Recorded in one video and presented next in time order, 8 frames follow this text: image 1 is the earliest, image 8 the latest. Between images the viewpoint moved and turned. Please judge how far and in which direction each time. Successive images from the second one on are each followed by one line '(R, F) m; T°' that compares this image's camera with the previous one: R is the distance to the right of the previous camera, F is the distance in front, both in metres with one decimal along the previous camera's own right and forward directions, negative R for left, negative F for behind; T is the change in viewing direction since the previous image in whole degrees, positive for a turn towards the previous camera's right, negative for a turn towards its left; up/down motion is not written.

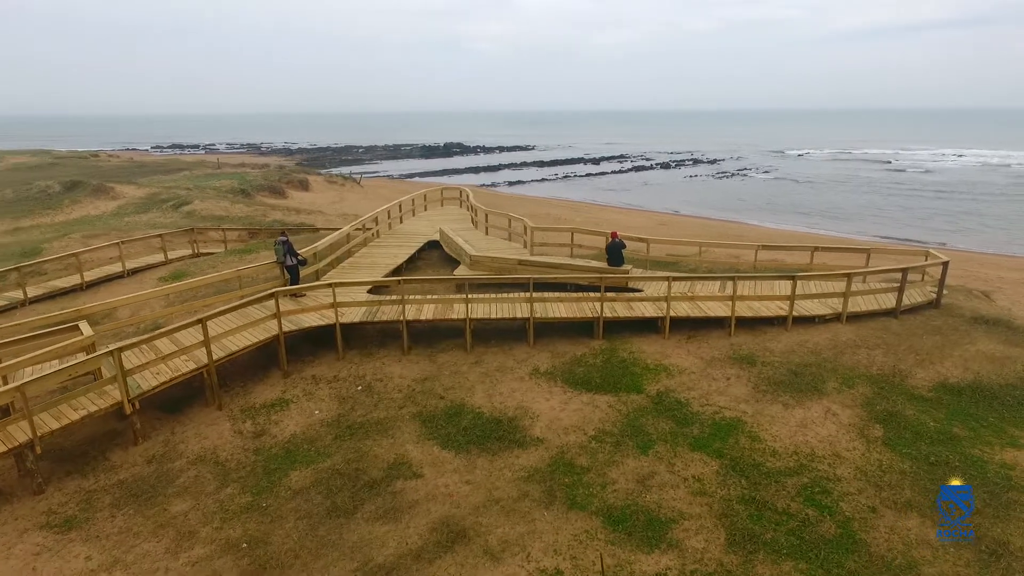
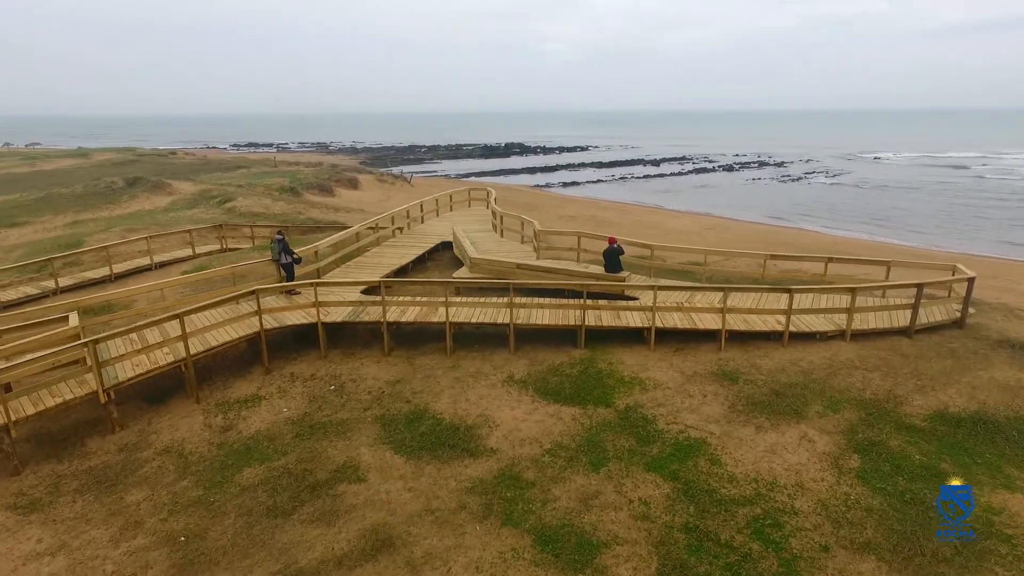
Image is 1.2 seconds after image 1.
(+1.2, +0.2) m; -6°
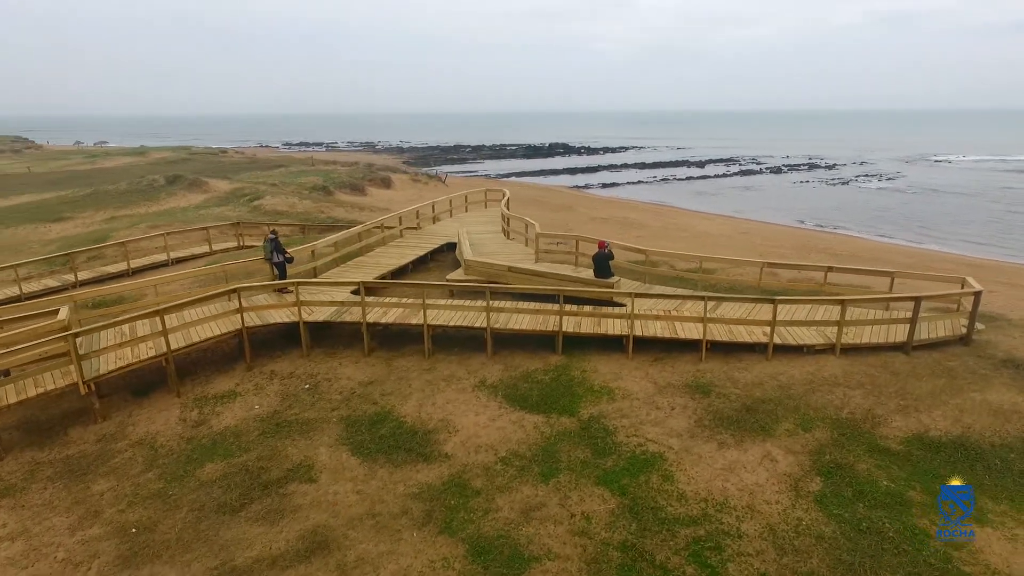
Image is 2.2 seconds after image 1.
(+1.0, +0.1) m; -4°
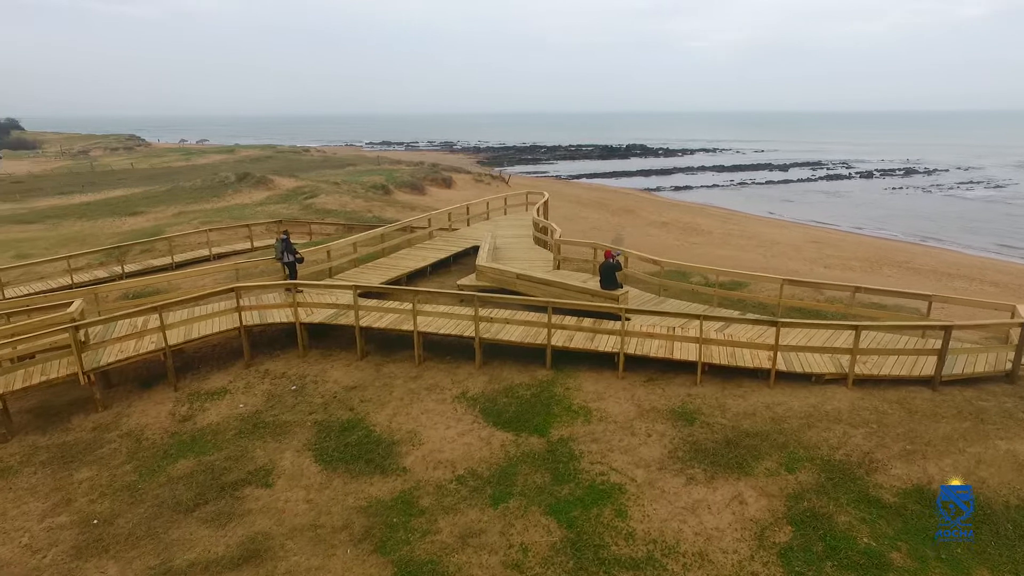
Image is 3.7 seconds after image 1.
(+1.2, +0.4) m; -7°
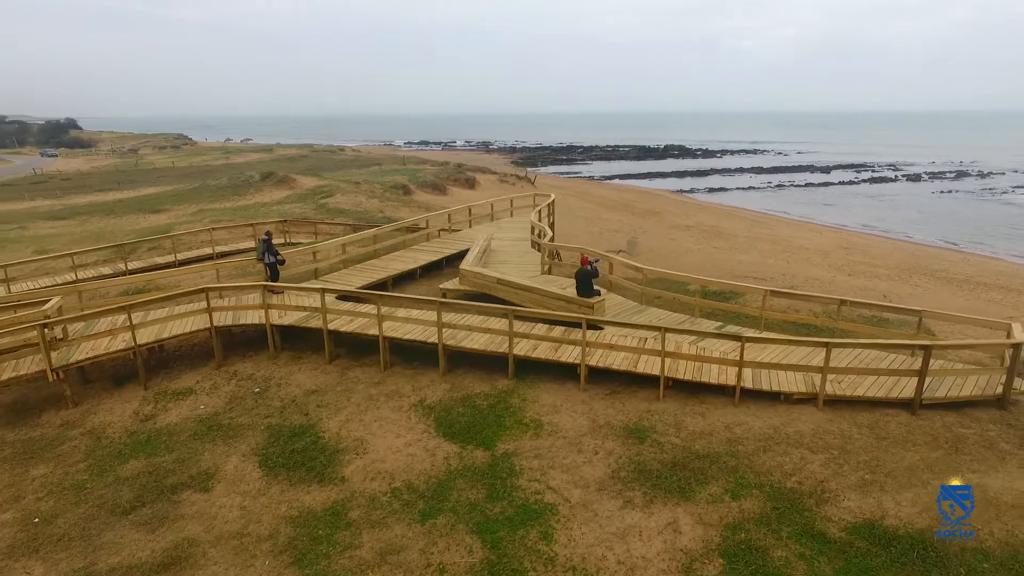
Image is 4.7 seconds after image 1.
(+1.0, +0.3) m; -4°
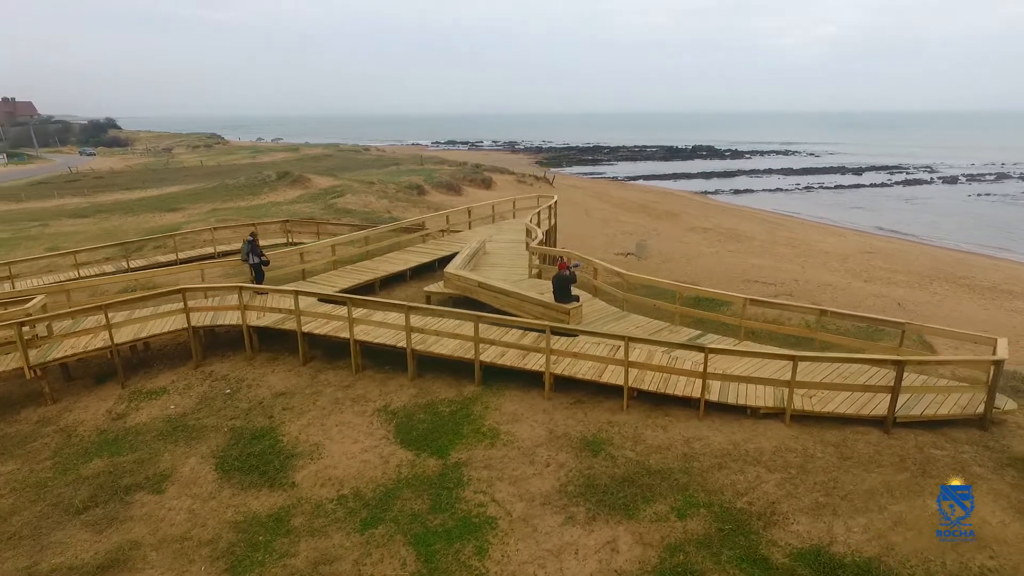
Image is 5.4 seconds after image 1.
(+0.8, +0.2) m; -3°
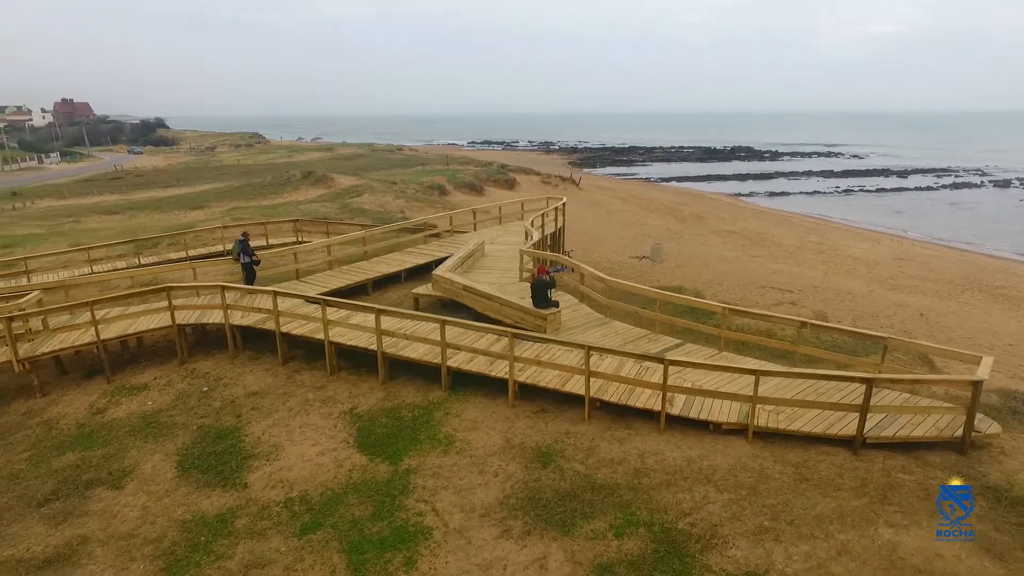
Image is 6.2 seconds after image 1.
(+0.8, +0.2) m; -3°
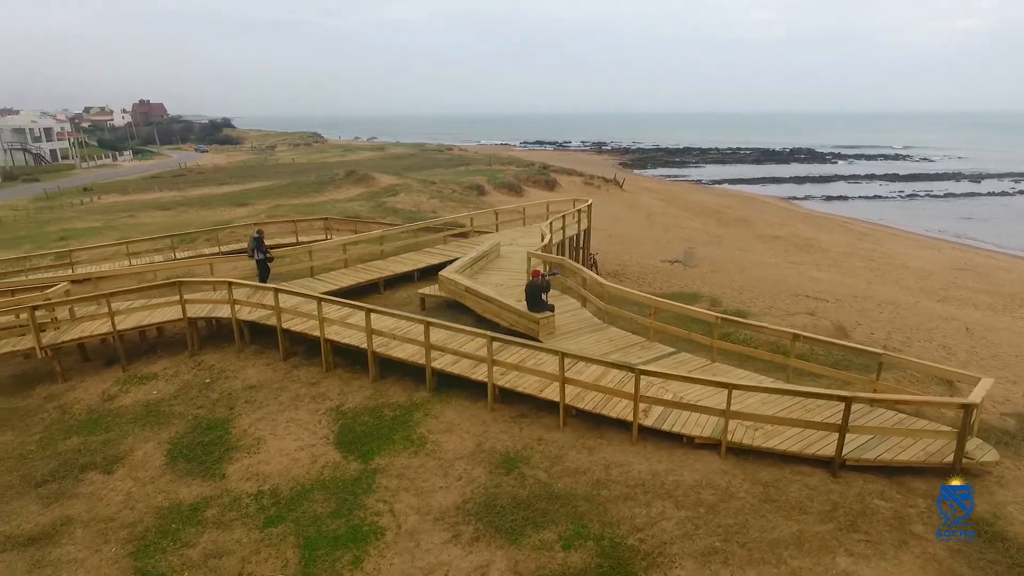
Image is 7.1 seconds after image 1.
(+0.8, +0.1) m; -5°
